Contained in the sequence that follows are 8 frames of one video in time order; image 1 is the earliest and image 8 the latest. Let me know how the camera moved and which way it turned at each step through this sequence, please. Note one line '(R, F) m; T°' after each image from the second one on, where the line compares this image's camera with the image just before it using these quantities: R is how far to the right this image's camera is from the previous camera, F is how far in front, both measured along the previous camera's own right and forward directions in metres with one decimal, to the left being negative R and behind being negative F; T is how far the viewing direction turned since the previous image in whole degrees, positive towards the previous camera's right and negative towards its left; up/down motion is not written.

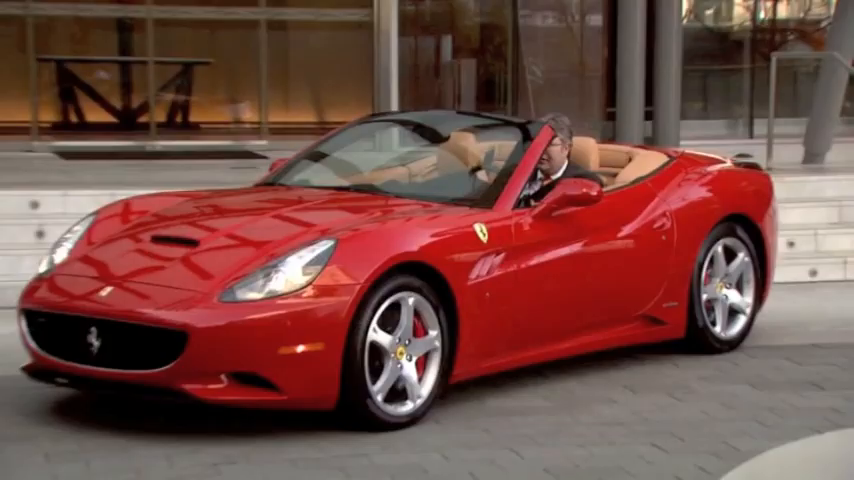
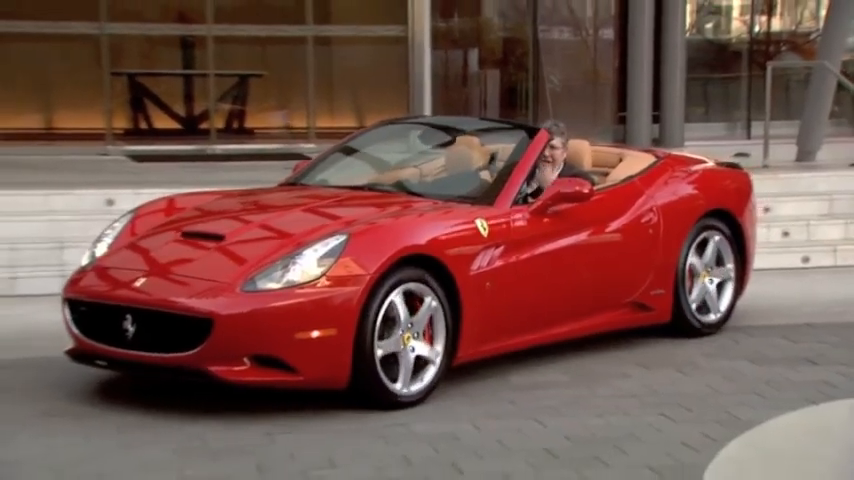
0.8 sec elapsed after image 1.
(-0.1, -0.4) m; 0°
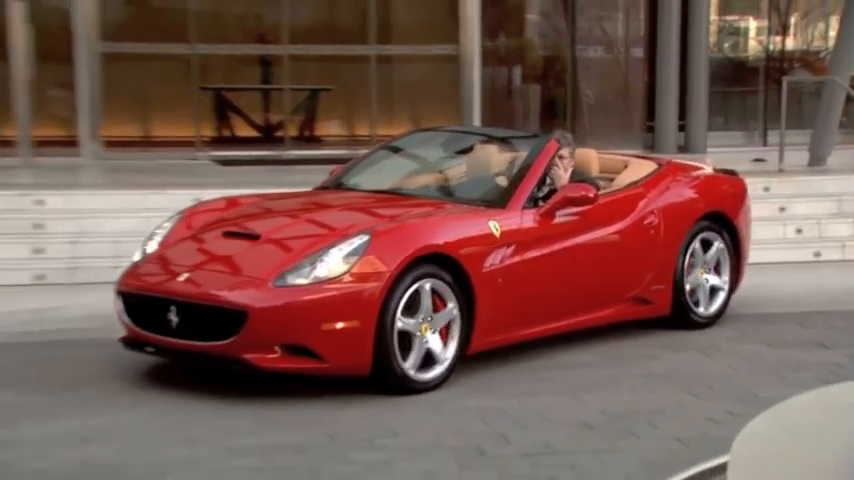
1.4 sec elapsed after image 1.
(-0.2, -0.5) m; -1°
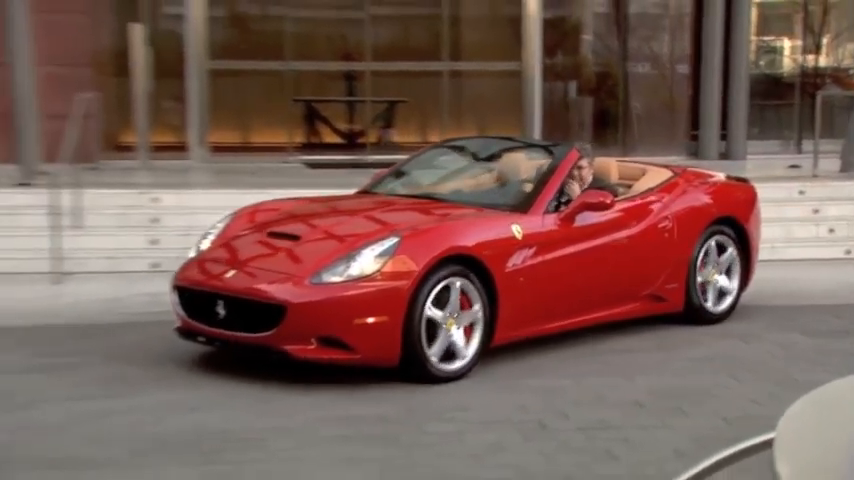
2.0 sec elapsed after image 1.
(-0.2, -0.5) m; -2°
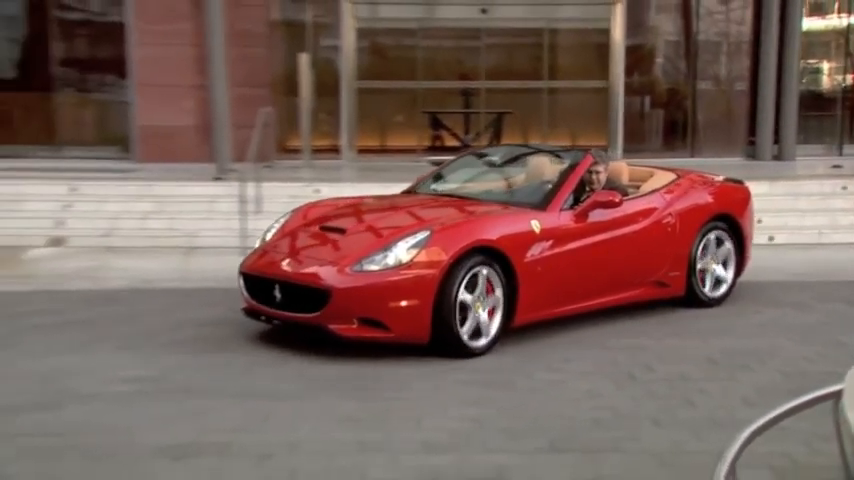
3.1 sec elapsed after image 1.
(-0.5, -1.1) m; -2°
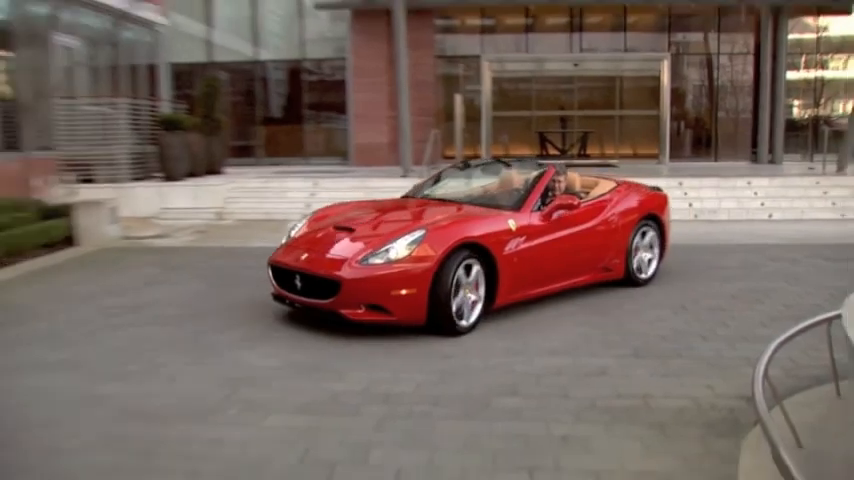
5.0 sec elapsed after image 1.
(-1.4, -2.7) m; +2°
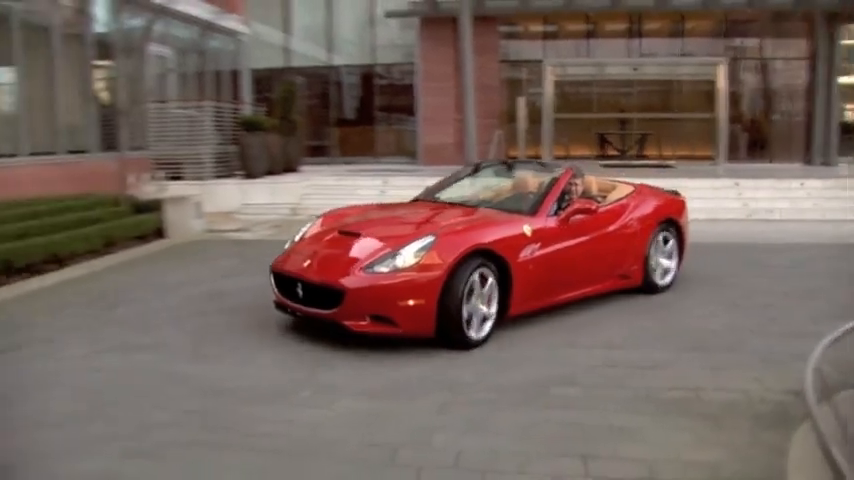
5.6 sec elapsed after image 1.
(-0.1, -0.4) m; -3°
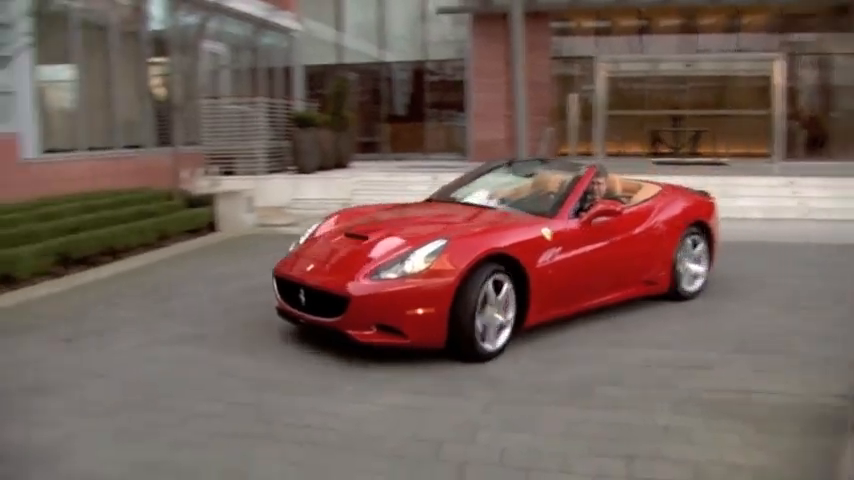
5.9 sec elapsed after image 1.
(+0.1, 0.0) m; -4°
